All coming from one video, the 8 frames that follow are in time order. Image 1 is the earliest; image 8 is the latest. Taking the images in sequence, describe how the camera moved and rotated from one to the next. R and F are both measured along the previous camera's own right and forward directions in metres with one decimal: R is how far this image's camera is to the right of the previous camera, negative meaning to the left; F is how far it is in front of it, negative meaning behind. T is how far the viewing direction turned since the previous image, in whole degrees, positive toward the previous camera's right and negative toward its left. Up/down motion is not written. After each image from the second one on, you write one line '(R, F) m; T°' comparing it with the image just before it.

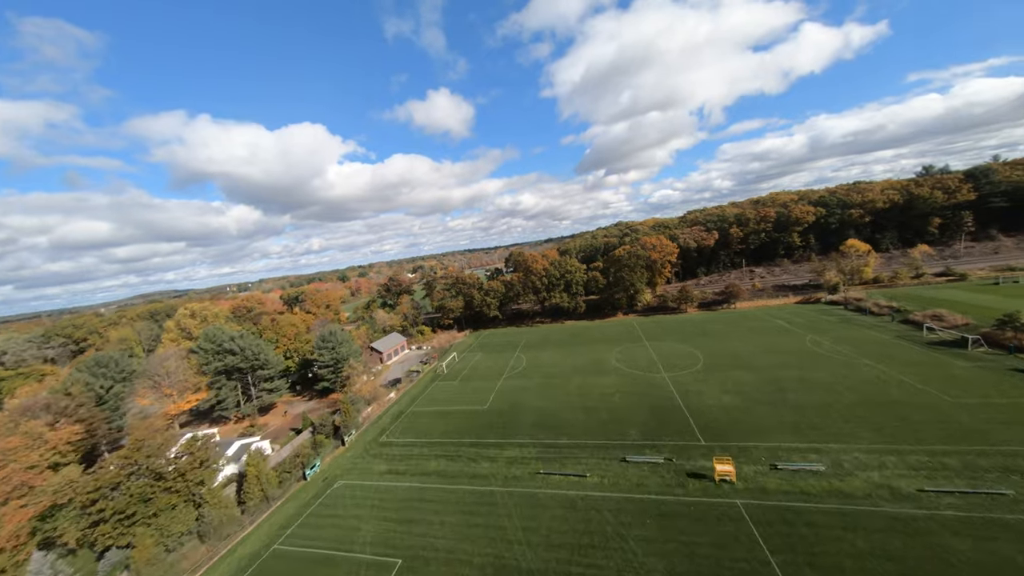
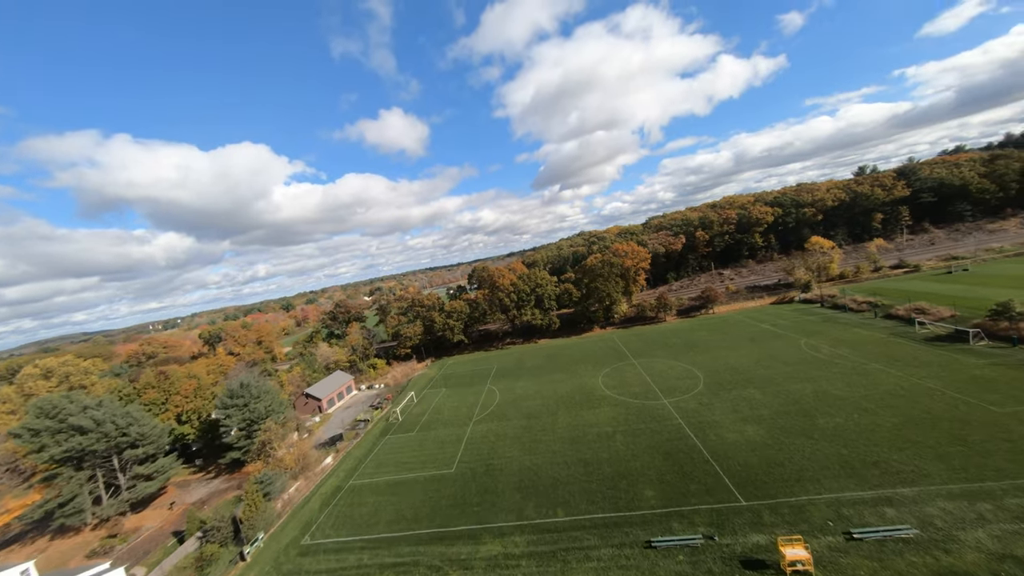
(0.0, +7.6) m; +7°
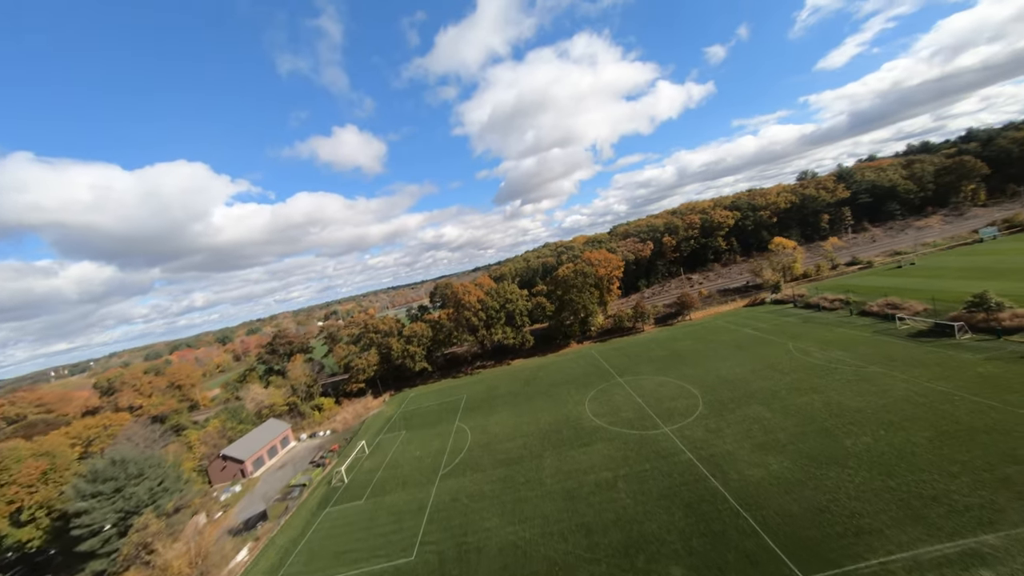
(-0.1, +5.9) m; +6°
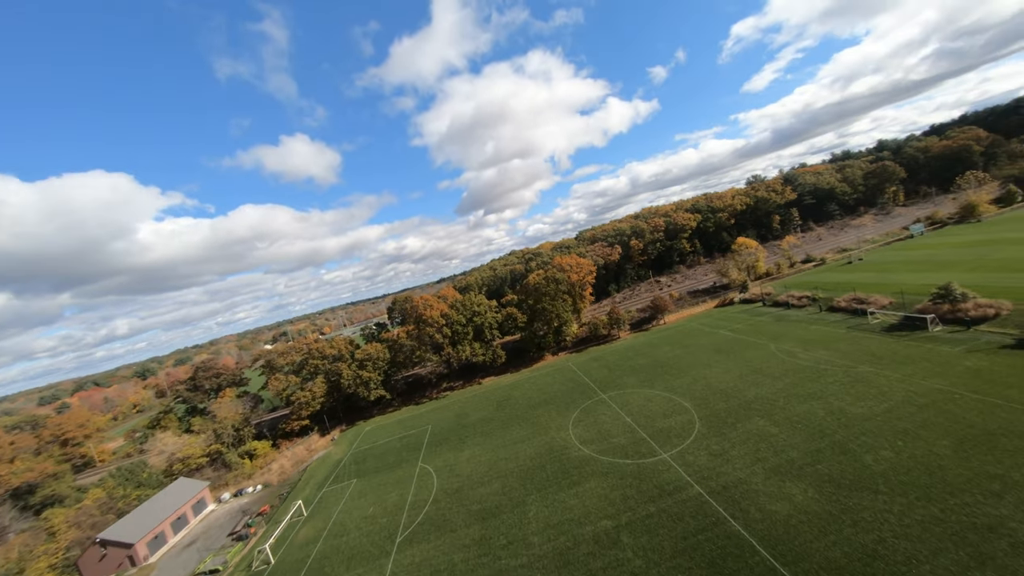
(-0.1, +4.9) m; +6°
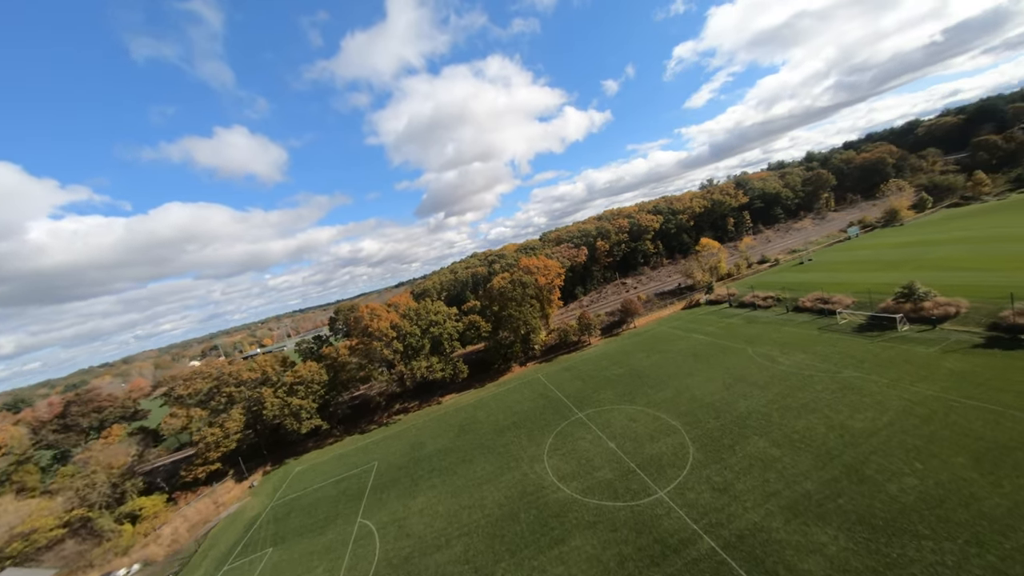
(+0.1, +5.3) m; +7°
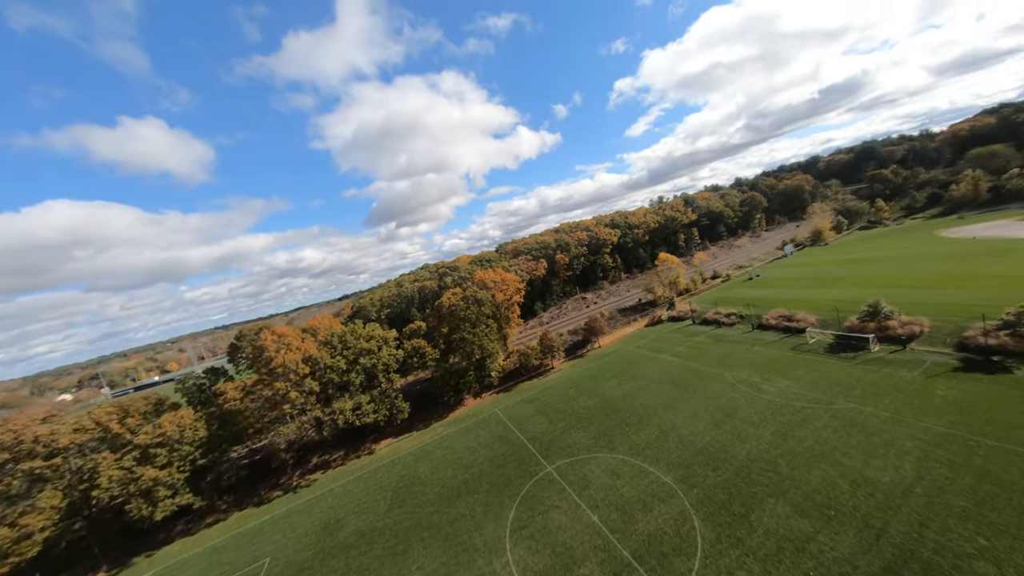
(+0.3, +6.7) m; +8°
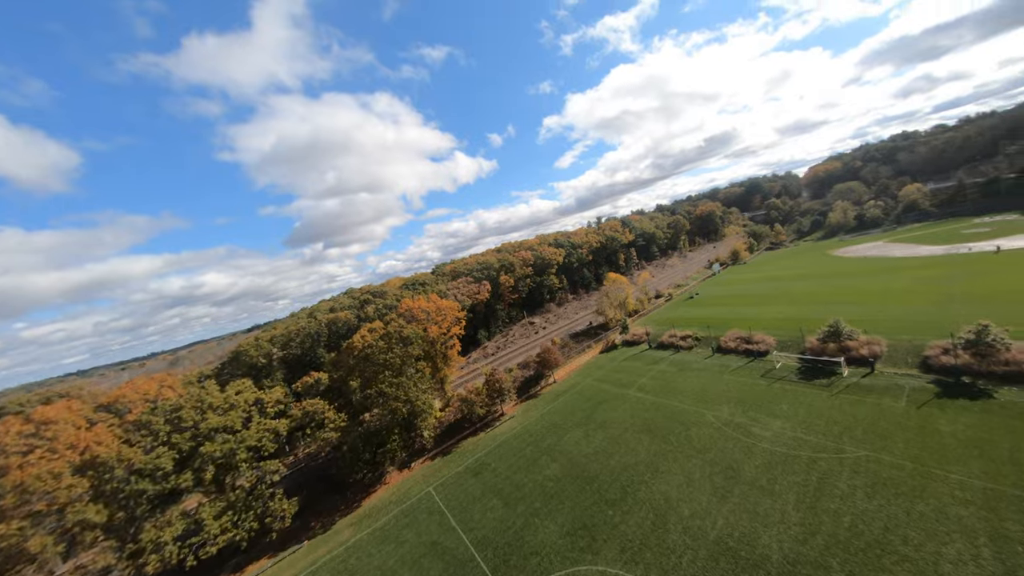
(+0.3, +8.1) m; +11°
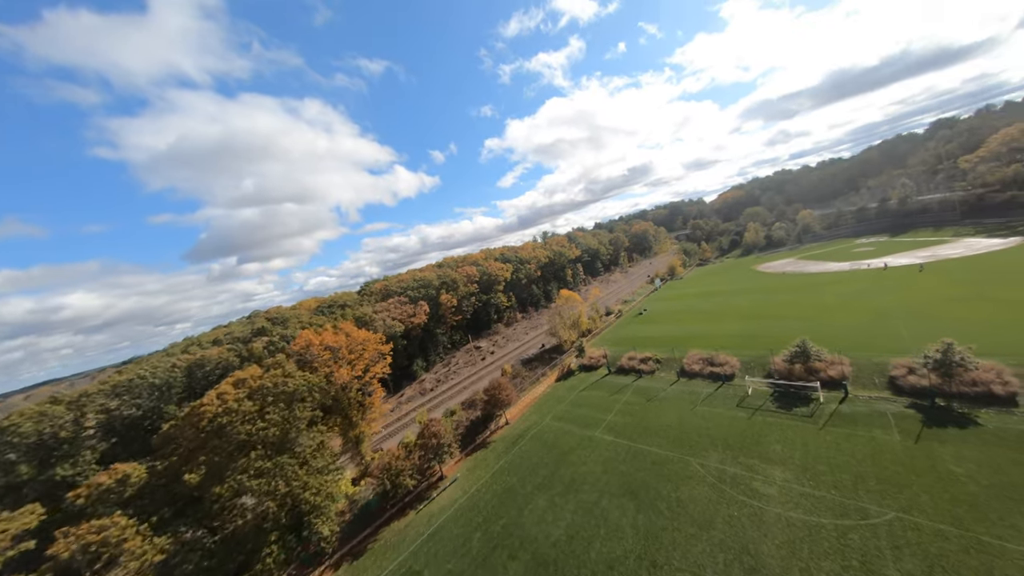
(+0.3, +7.2) m; +10°
